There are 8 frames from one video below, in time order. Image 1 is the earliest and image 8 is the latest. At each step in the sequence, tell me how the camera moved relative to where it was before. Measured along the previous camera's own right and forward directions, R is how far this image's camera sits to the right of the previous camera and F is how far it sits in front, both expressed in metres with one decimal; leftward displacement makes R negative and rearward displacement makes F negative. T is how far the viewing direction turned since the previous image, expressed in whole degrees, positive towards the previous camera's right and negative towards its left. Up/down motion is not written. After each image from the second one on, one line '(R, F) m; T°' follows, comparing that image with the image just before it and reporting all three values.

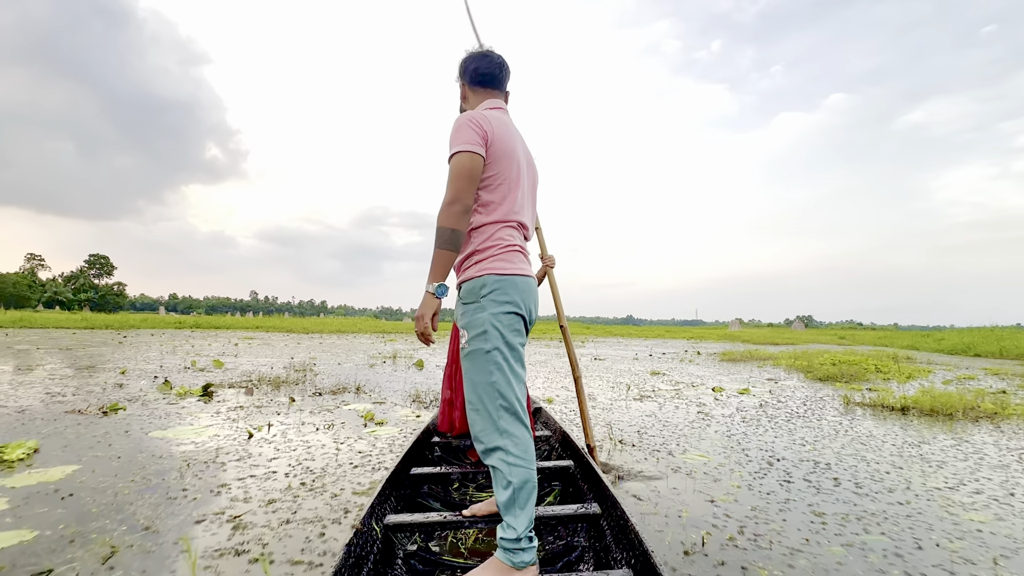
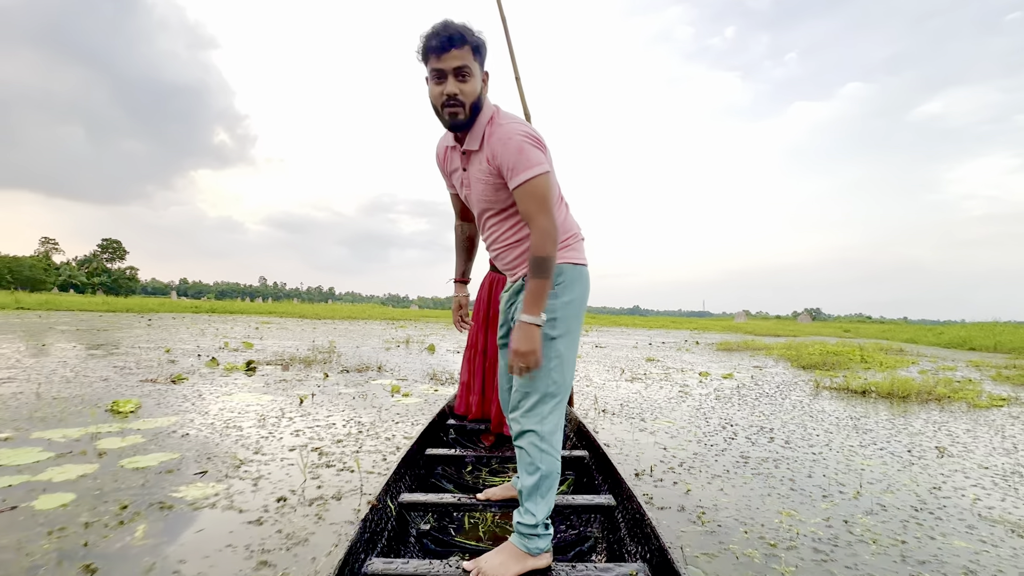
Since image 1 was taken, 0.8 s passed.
(0.0, -0.9) m; -1°
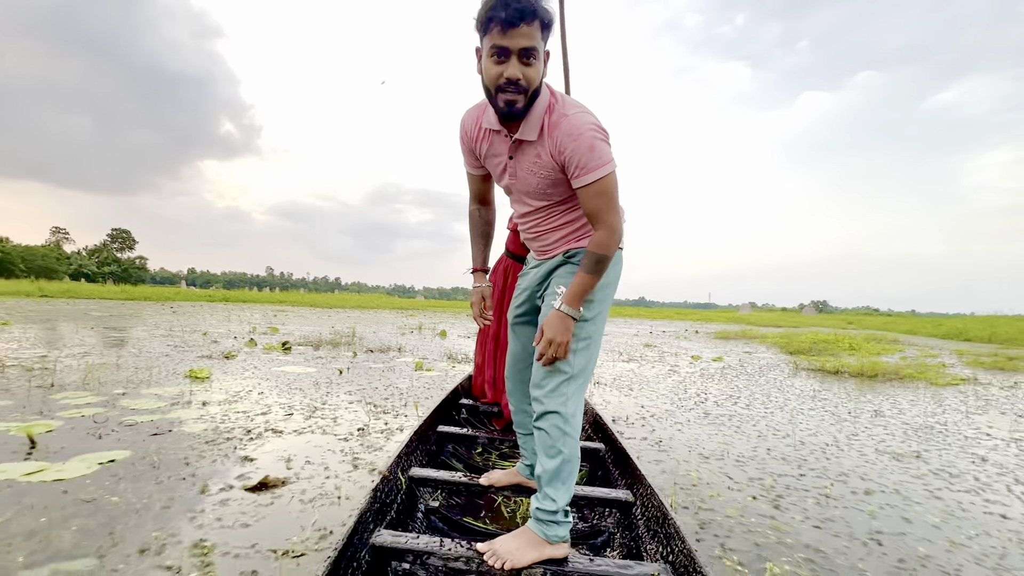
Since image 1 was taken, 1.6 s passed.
(0.0, -0.9) m; -1°
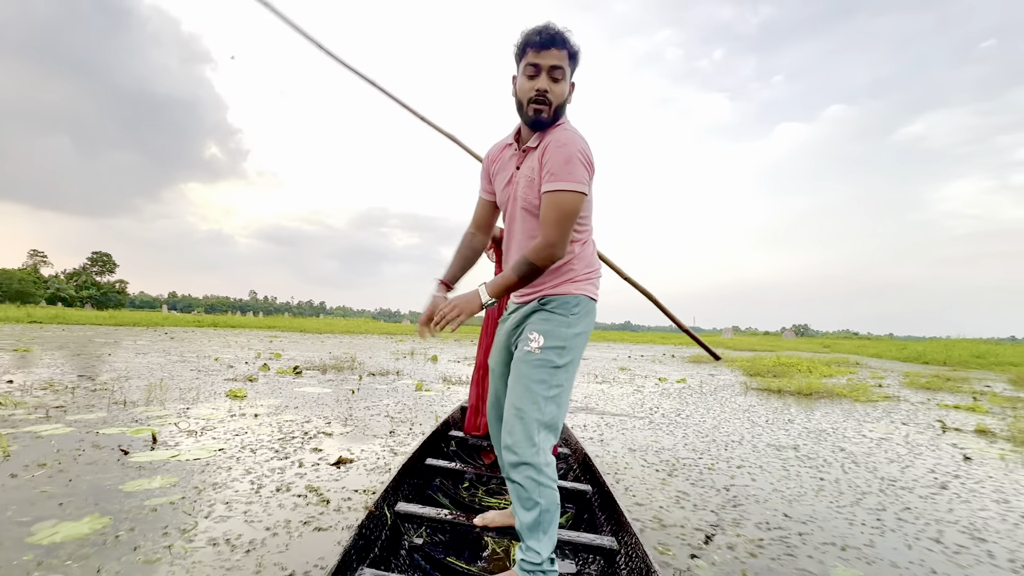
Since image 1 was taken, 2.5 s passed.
(0.0, -1.2) m; +2°
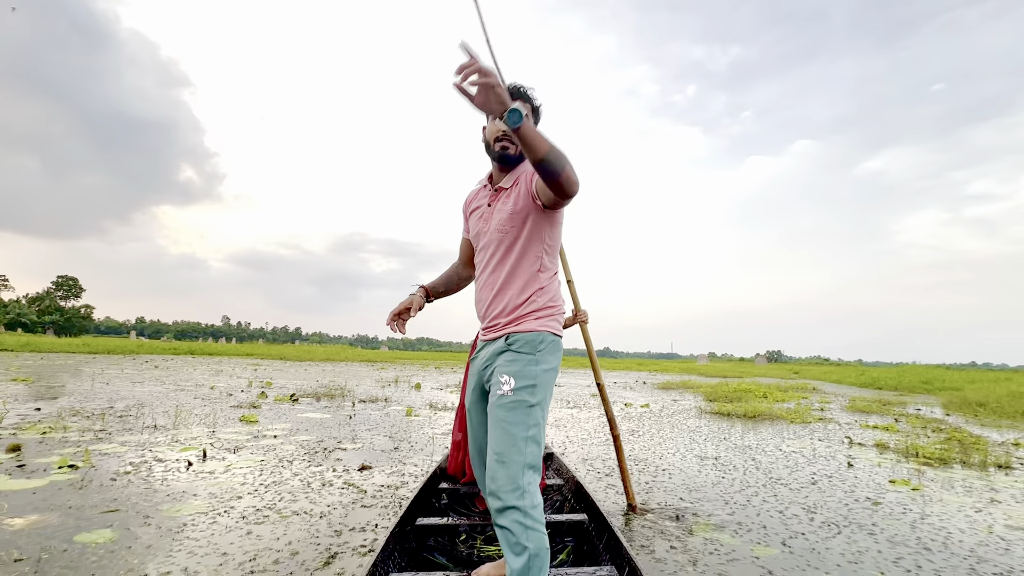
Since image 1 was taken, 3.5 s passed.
(0.0, -1.2) m; +2°
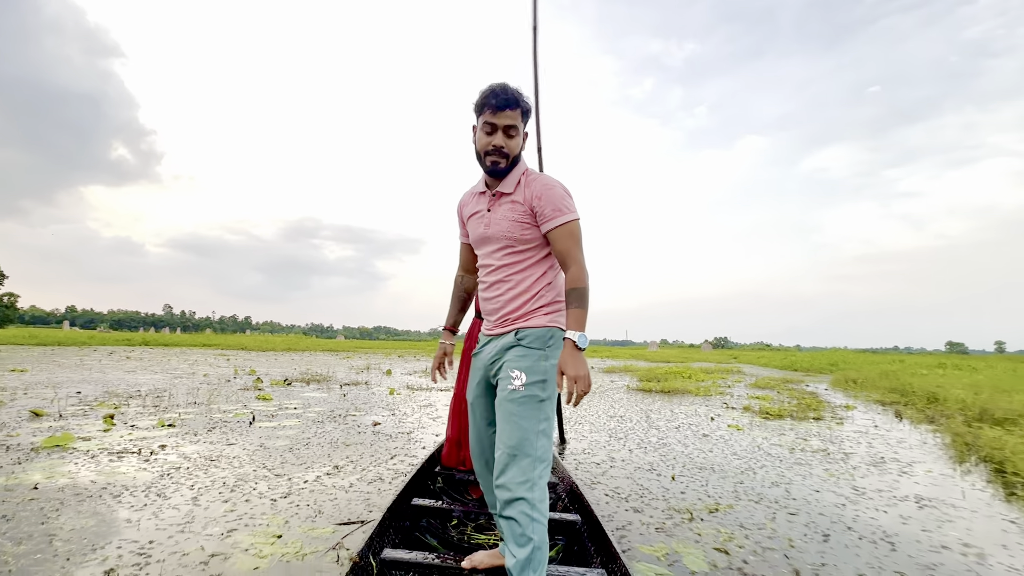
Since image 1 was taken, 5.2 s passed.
(-0.1, -2.1) m; +5°
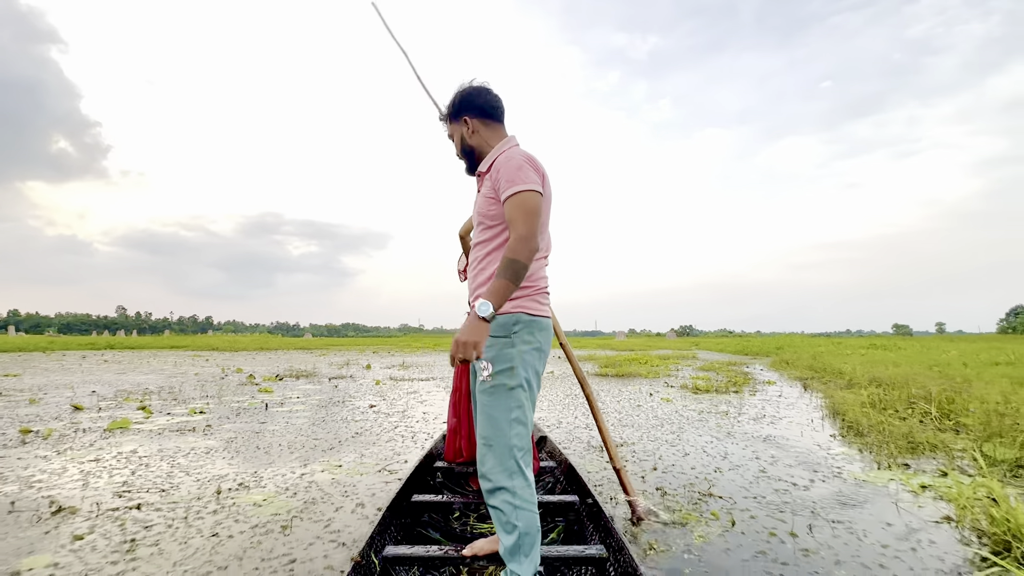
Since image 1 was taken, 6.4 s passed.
(0.0, -1.5) m; +4°
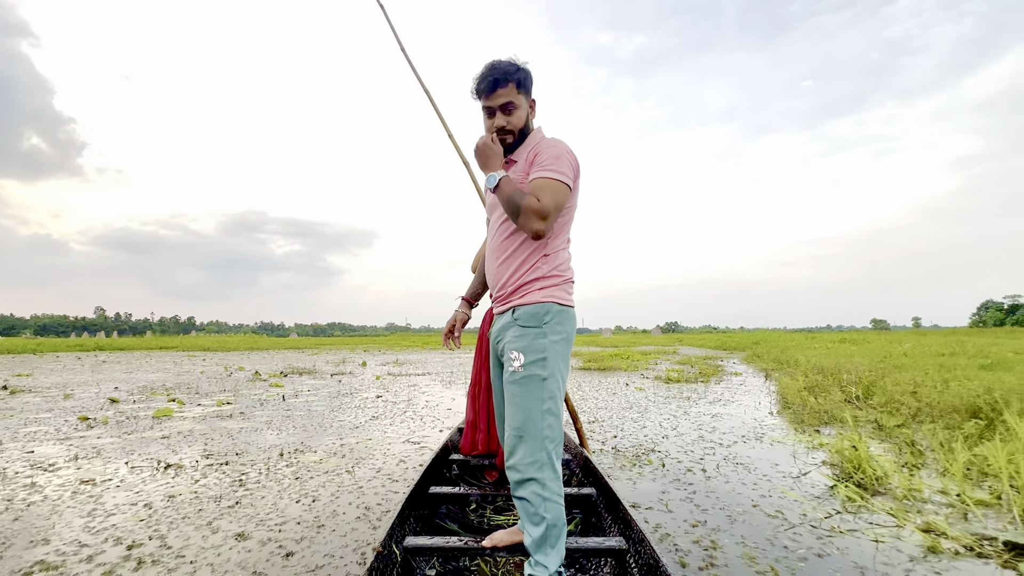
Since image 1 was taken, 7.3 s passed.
(-0.1, -1.1) m; +2°
